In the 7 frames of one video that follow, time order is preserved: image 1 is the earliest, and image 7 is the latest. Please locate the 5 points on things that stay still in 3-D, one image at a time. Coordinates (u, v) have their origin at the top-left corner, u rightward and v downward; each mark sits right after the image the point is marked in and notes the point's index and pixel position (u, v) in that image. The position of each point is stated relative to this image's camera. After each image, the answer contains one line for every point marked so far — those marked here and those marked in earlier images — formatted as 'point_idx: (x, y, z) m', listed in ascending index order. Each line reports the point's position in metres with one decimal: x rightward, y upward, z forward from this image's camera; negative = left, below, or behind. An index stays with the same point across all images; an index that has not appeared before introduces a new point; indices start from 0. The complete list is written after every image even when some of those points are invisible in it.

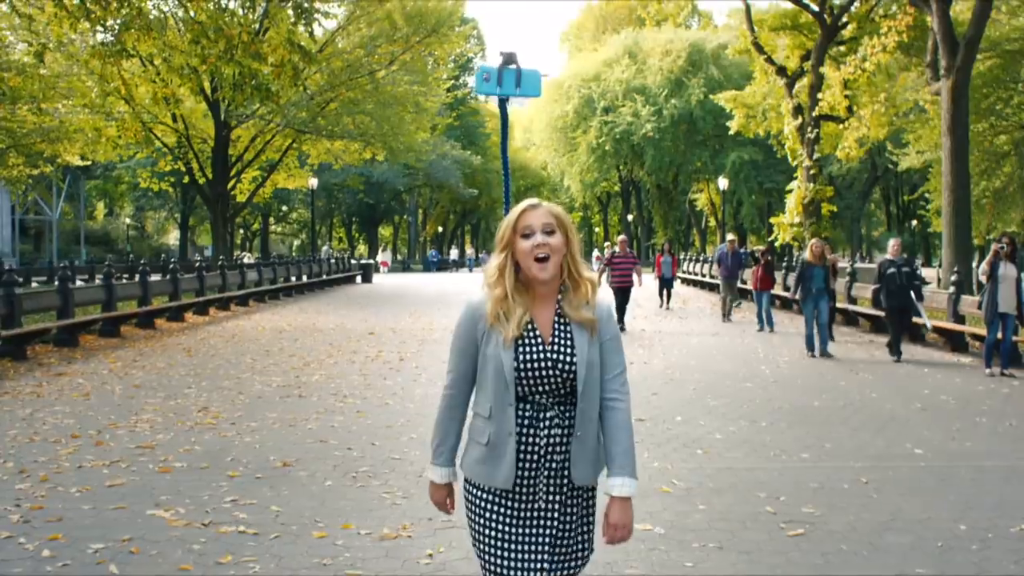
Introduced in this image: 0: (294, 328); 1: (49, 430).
0: (-3.6, -0.7, +17.7) m
1: (-3.5, -1.1, +8.0) m
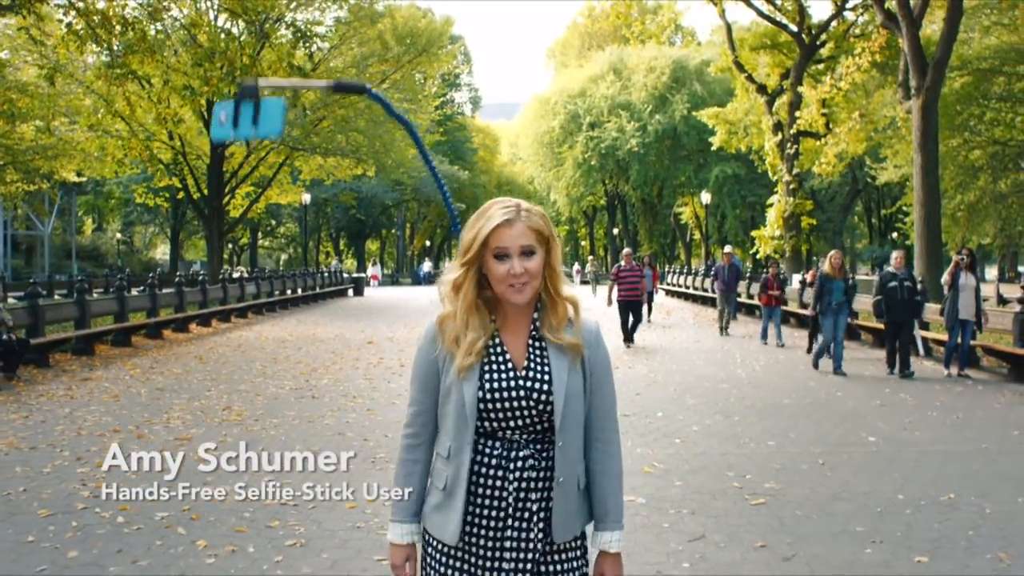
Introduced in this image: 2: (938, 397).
0: (-3.8, -0.9, +18.6) m
1: (-3.5, -1.2, +8.9) m
2: (+4.5, -1.3, +11.2) m
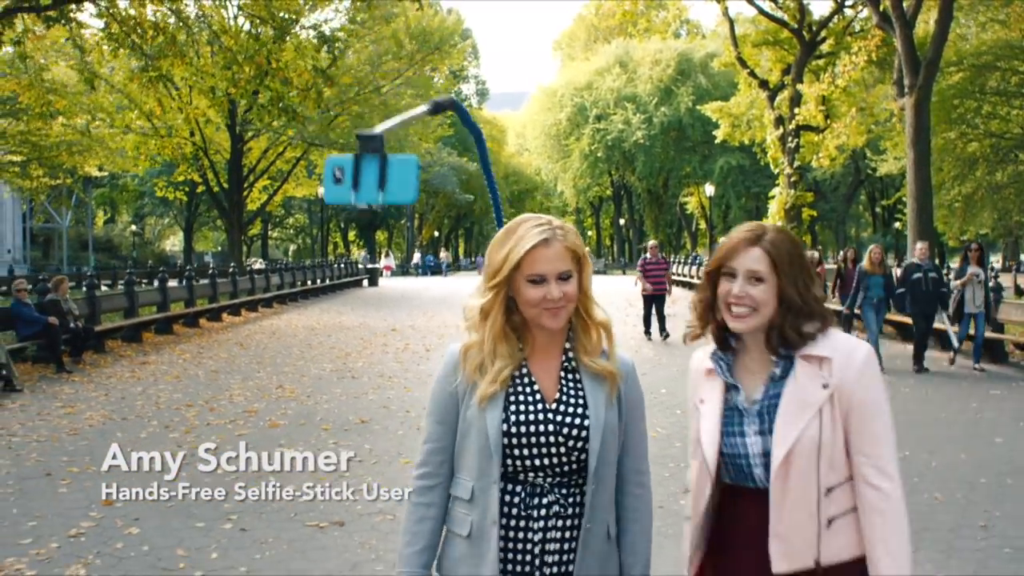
0: (-3.5, -0.7, +19.8) m
1: (-3.3, -1.1, +10.1) m
2: (+4.7, -1.1, +12.4) m
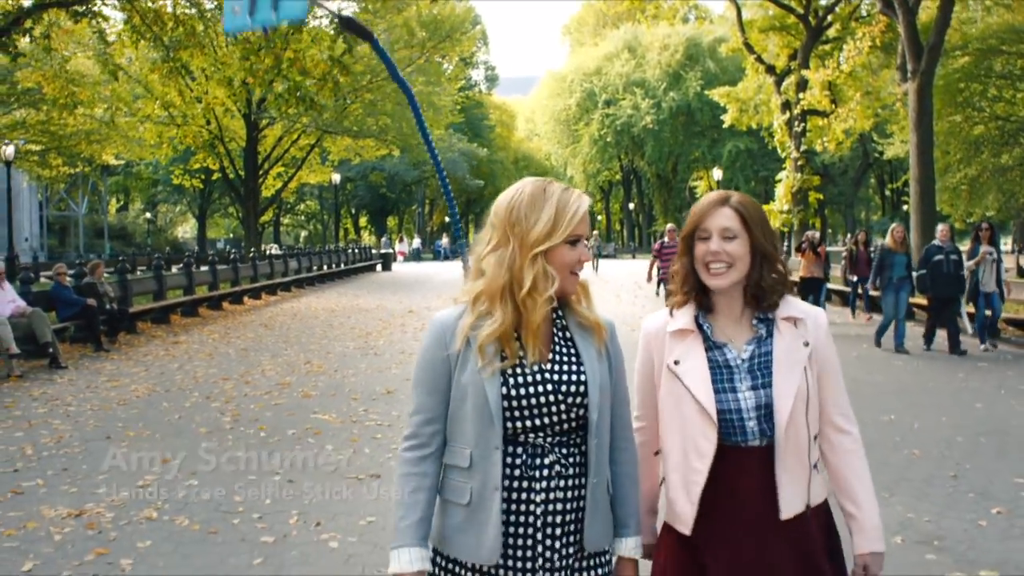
0: (-3.3, -0.4, +20.5) m
1: (-3.1, -0.9, +10.8) m
2: (+4.9, -0.9, +13.0) m
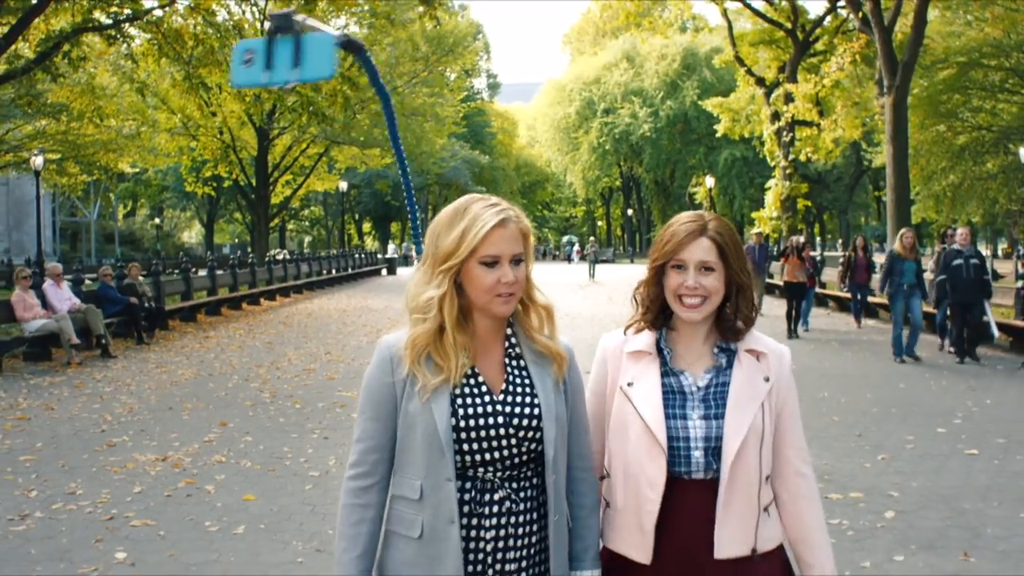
0: (-3.3, -0.4, +22.1) m
1: (-3.2, -0.9, +12.4) m
2: (+4.8, -0.9, +14.6) m
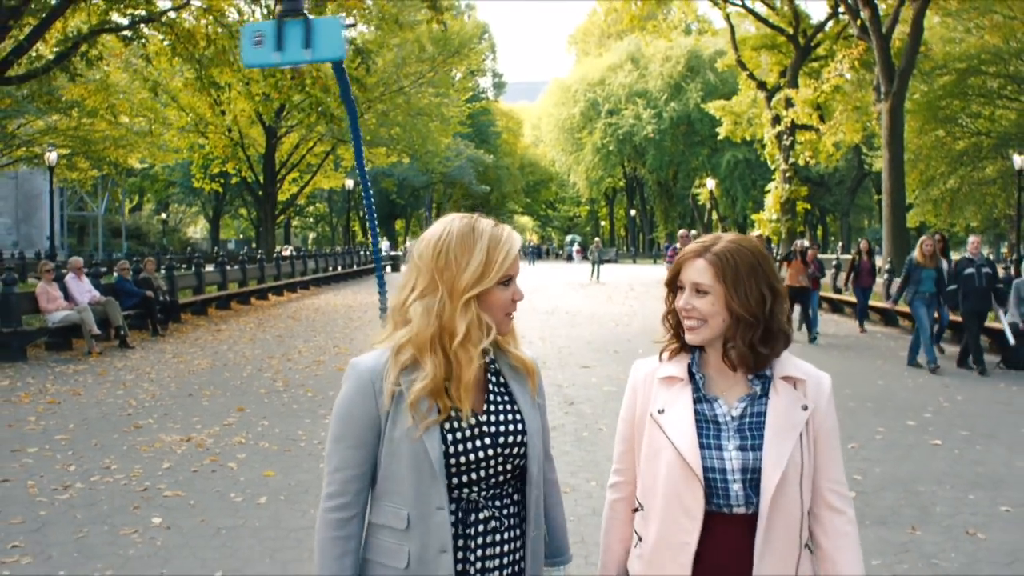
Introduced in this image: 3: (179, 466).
0: (-3.3, -0.4, +22.7) m
1: (-3.2, -0.8, +13.0) m
2: (+4.8, -0.9, +15.2) m
3: (-2.2, -1.2, +6.9) m
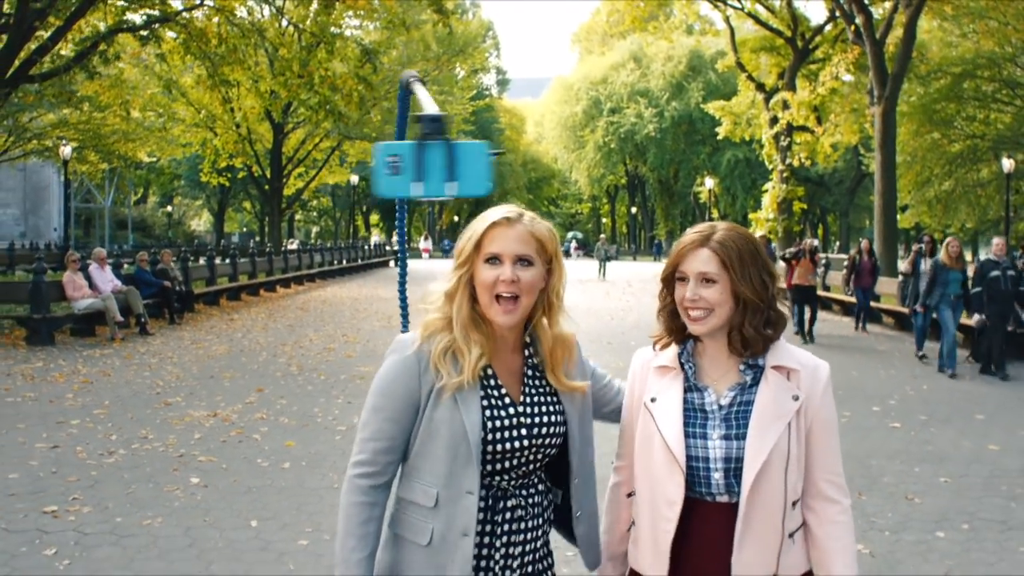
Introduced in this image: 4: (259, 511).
0: (-3.3, -0.2, +23.5) m
1: (-3.2, -0.7, +13.8) m
2: (+4.8, -0.9, +15.9) m
3: (-2.2, -1.1, +7.7) m
4: (-1.4, -1.2, +5.8) m
